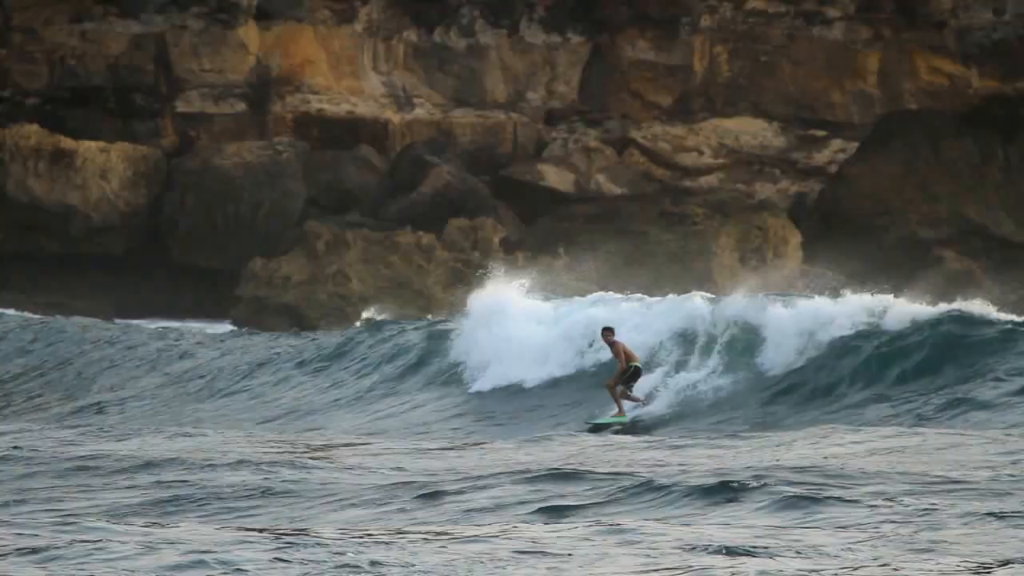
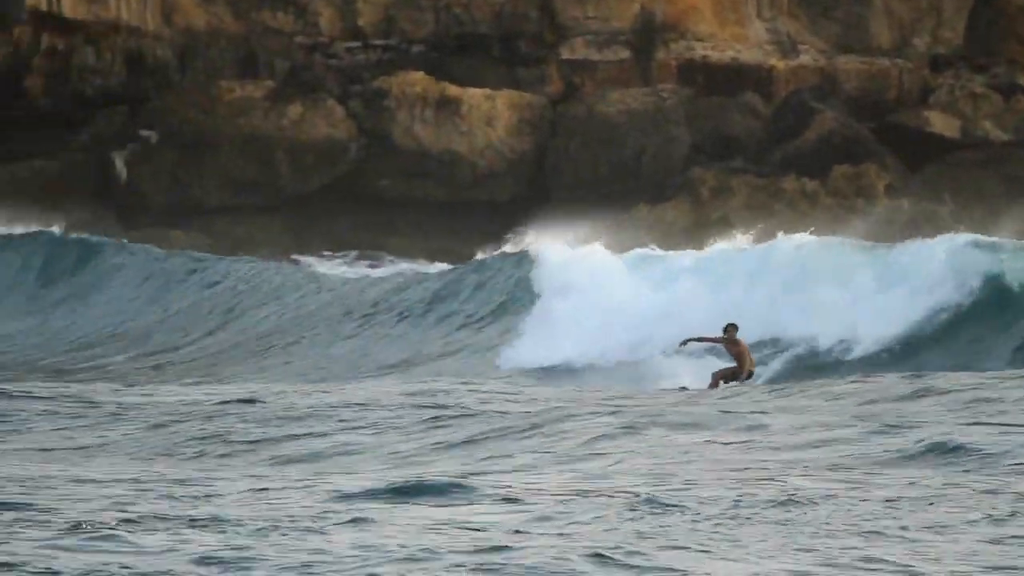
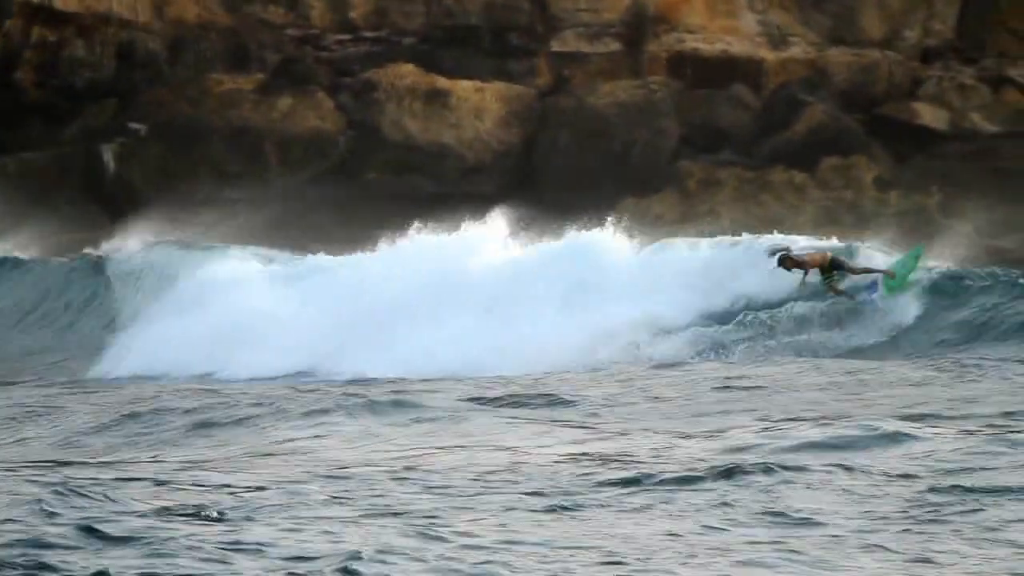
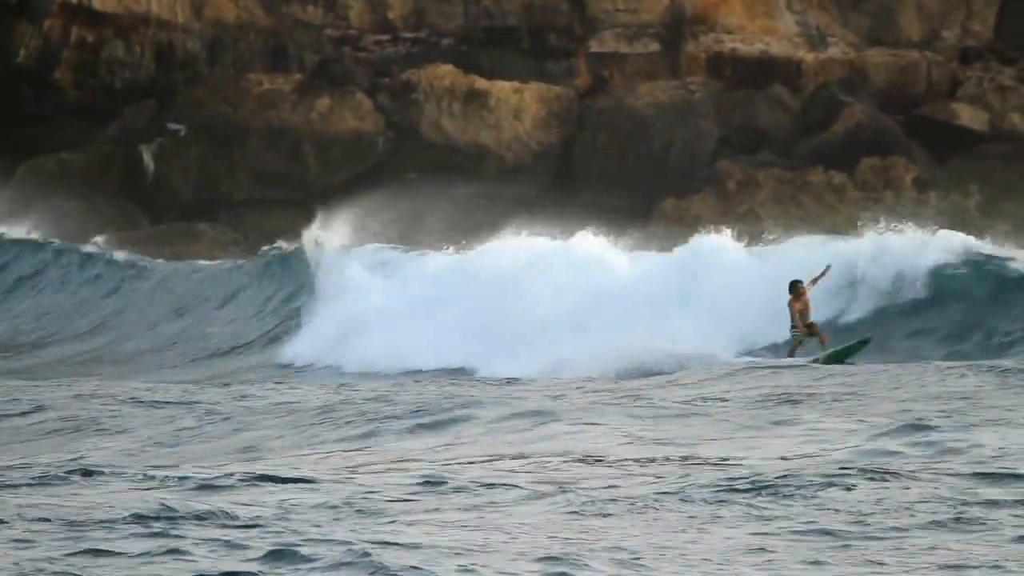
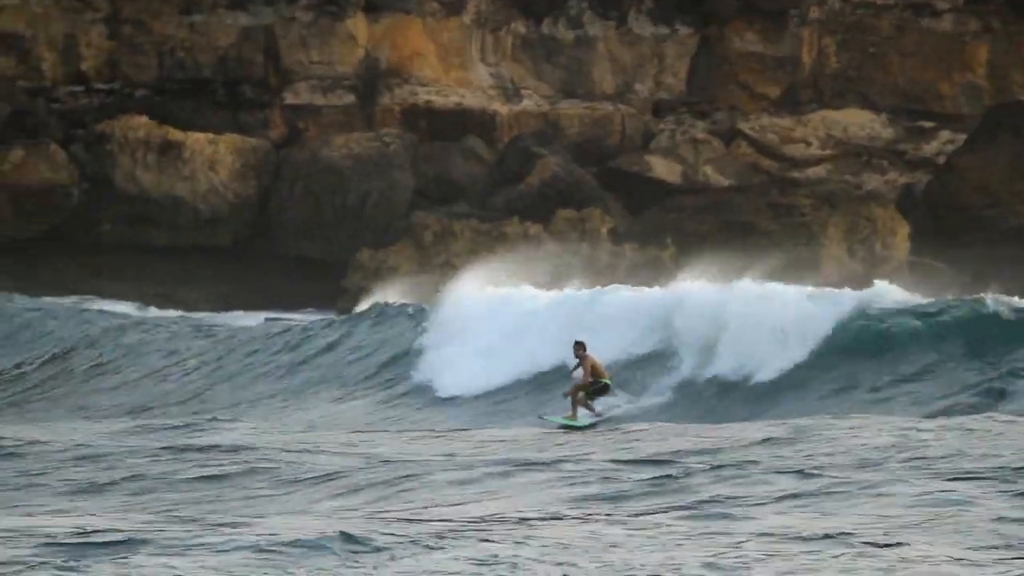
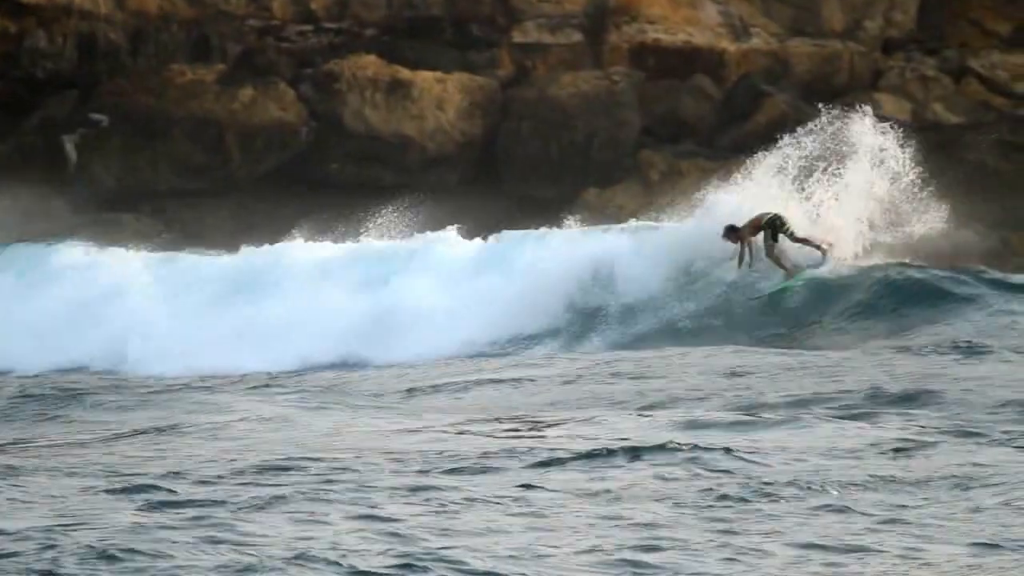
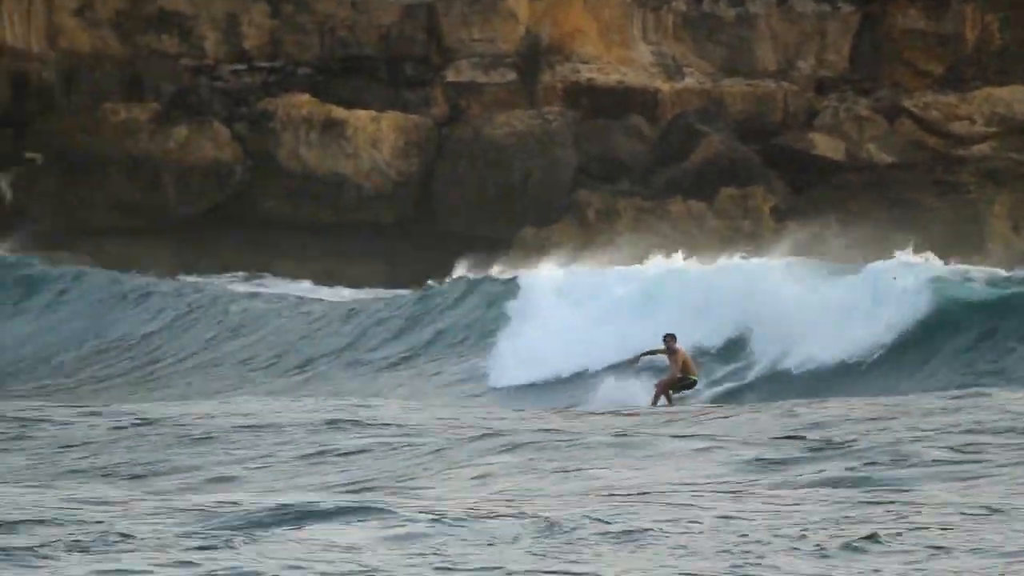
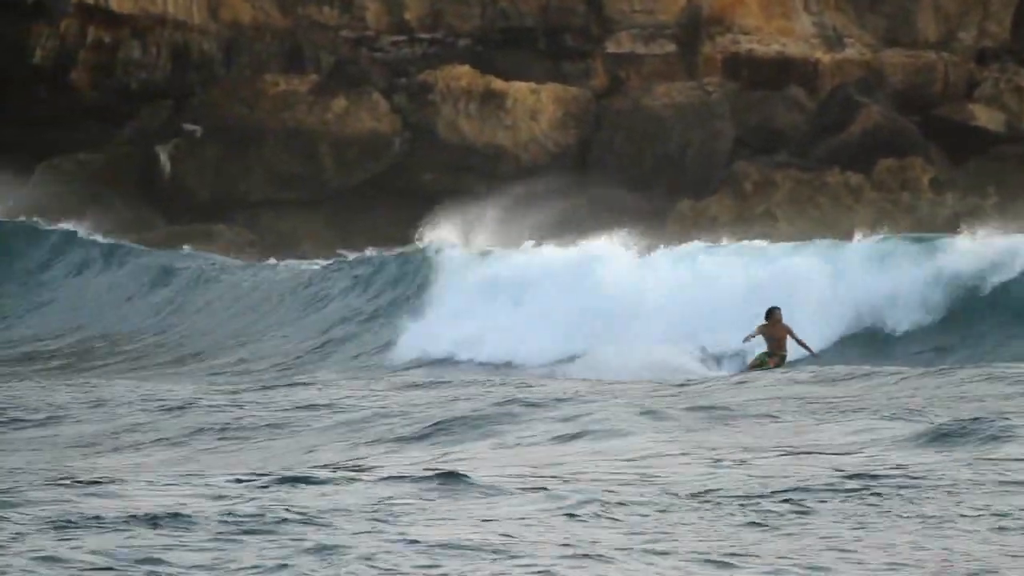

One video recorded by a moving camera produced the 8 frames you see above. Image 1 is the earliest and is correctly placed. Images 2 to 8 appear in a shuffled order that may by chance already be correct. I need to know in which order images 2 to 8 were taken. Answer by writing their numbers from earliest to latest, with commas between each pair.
5, 7, 2, 8, 4, 3, 6
